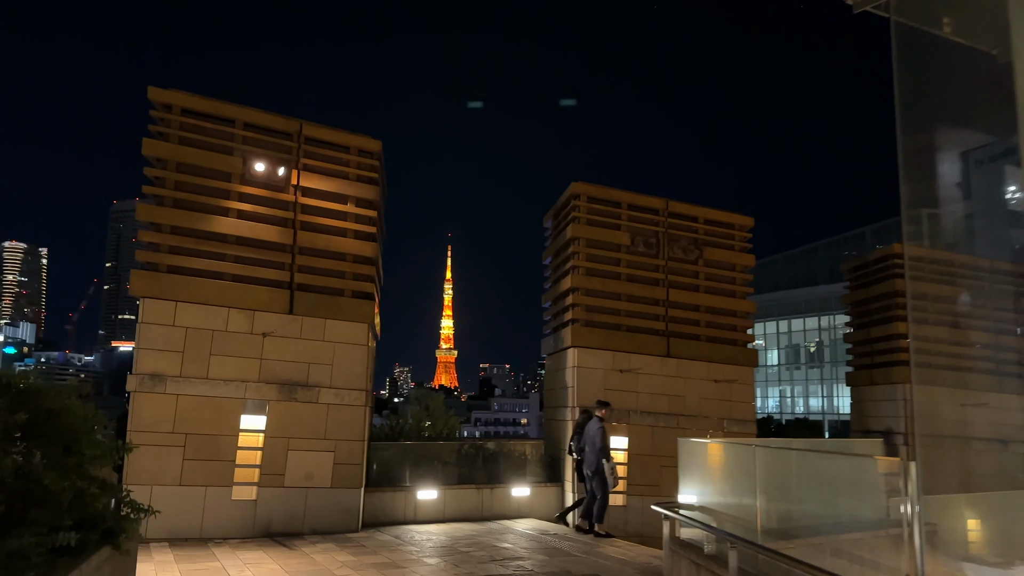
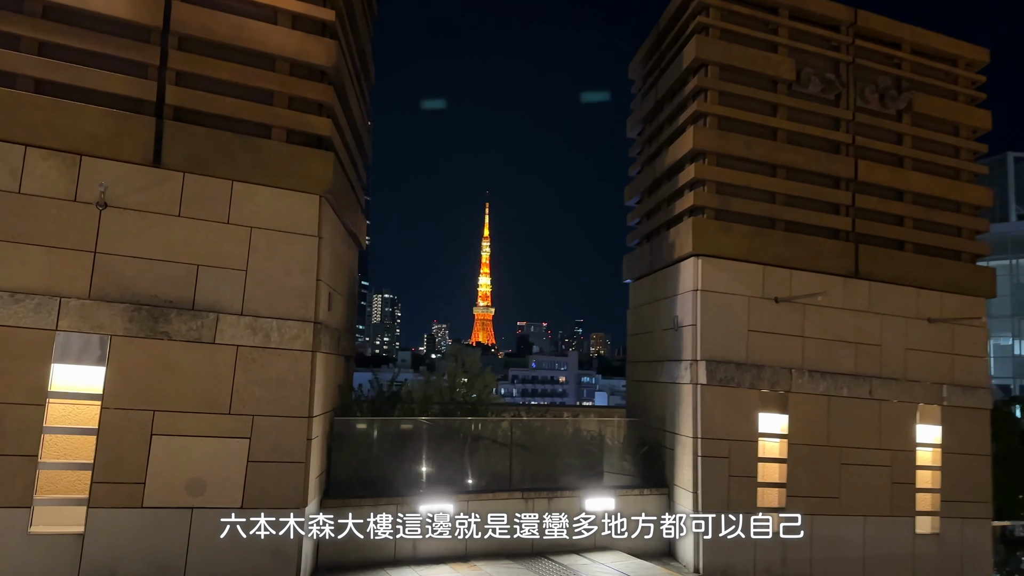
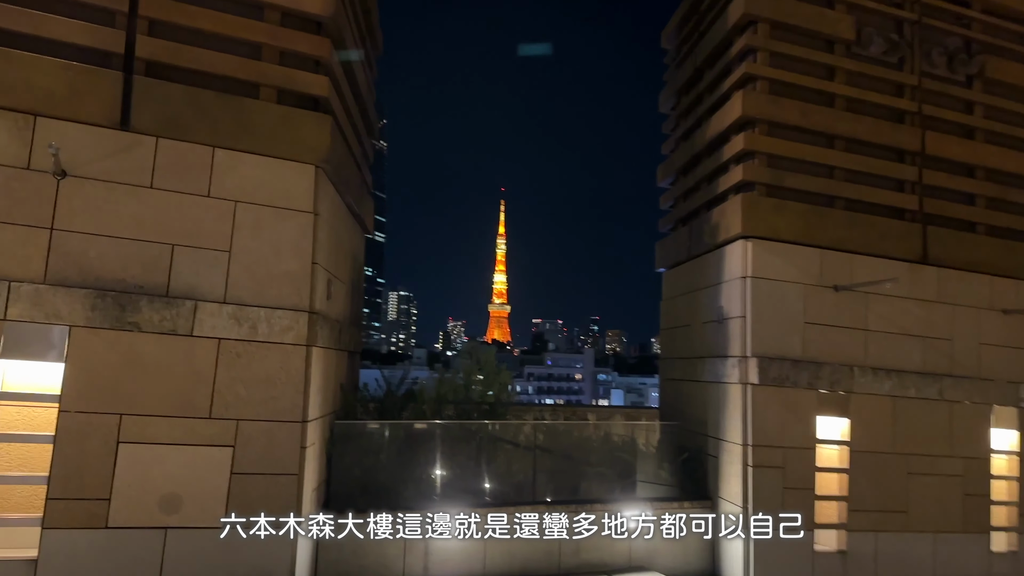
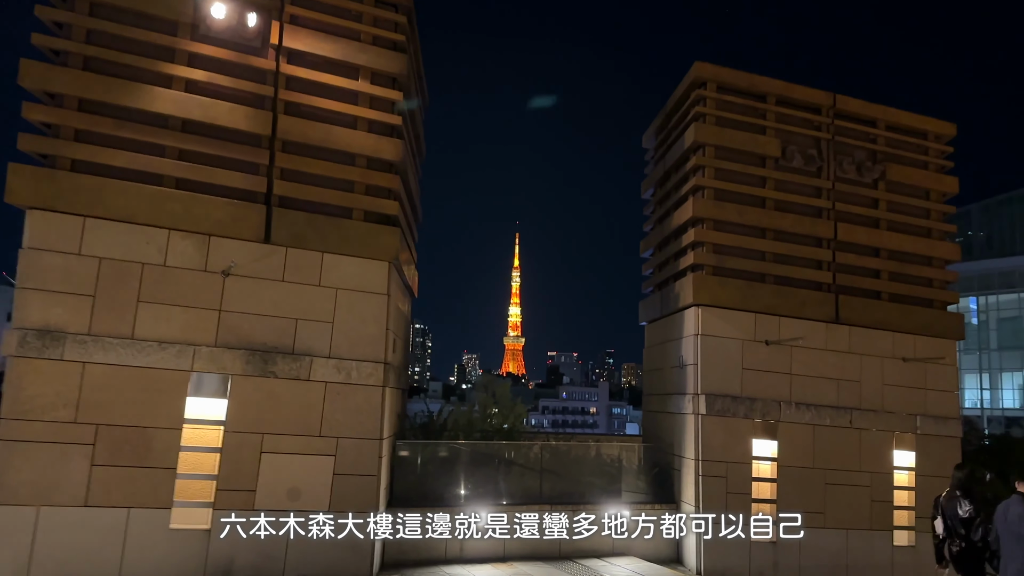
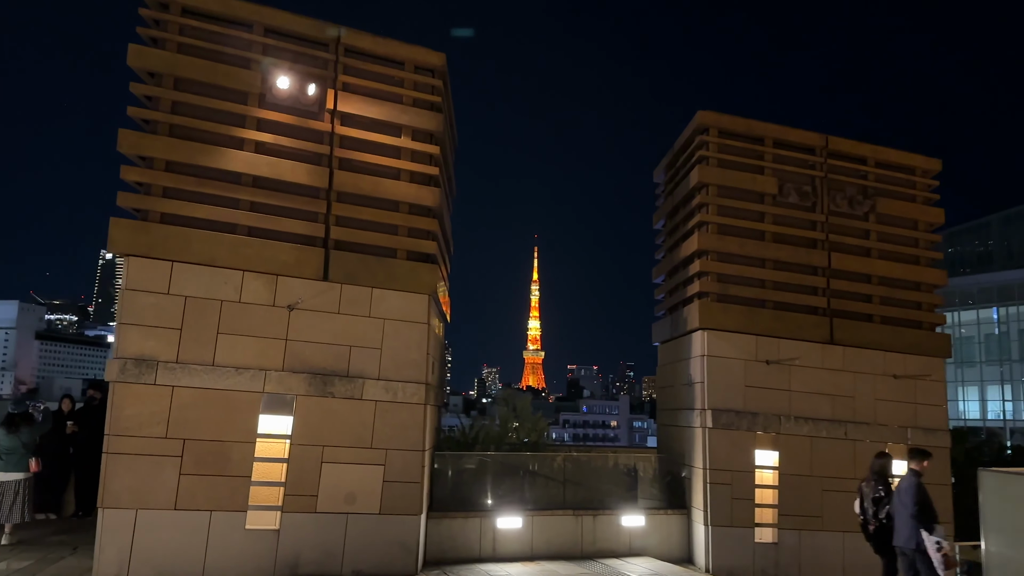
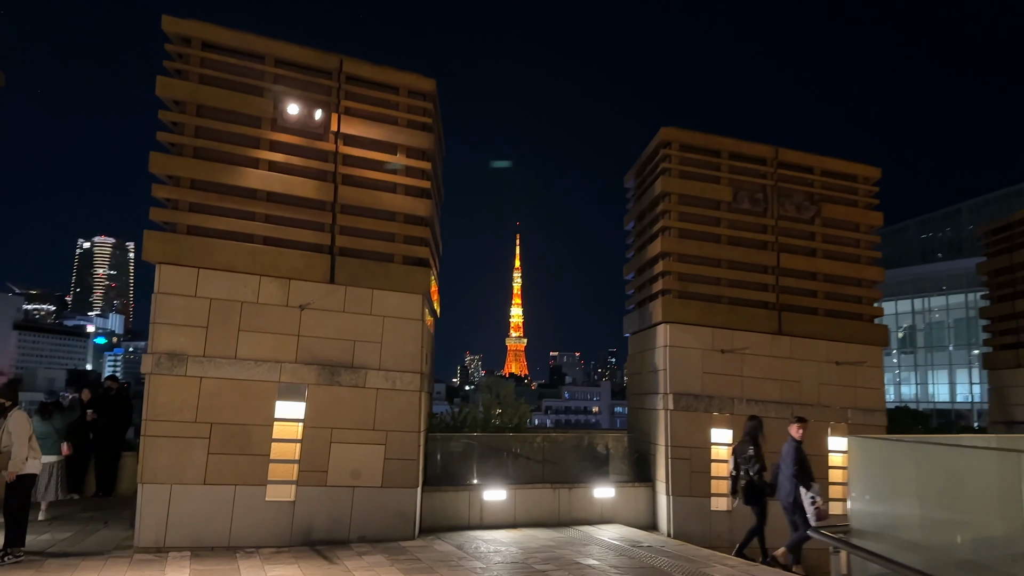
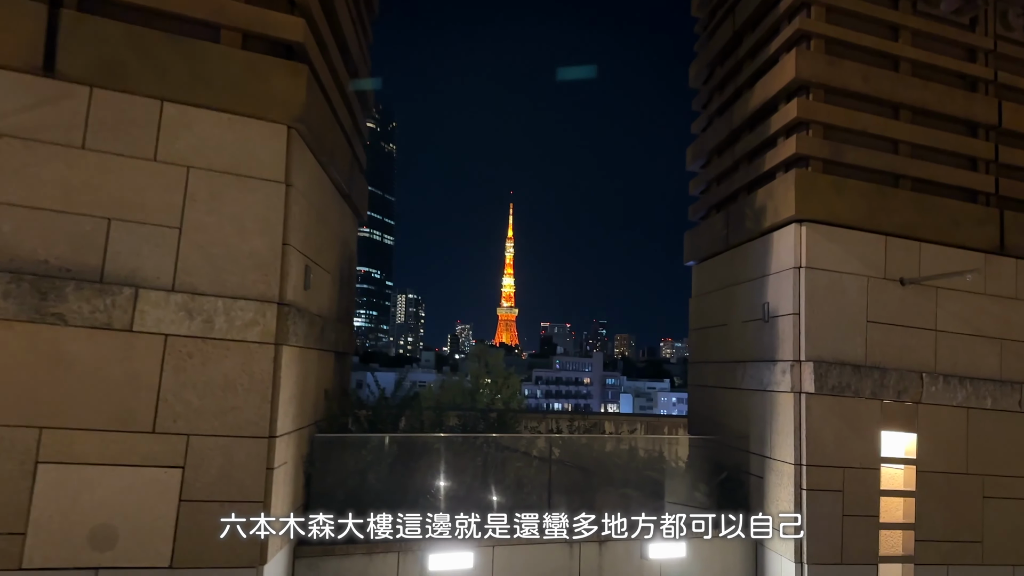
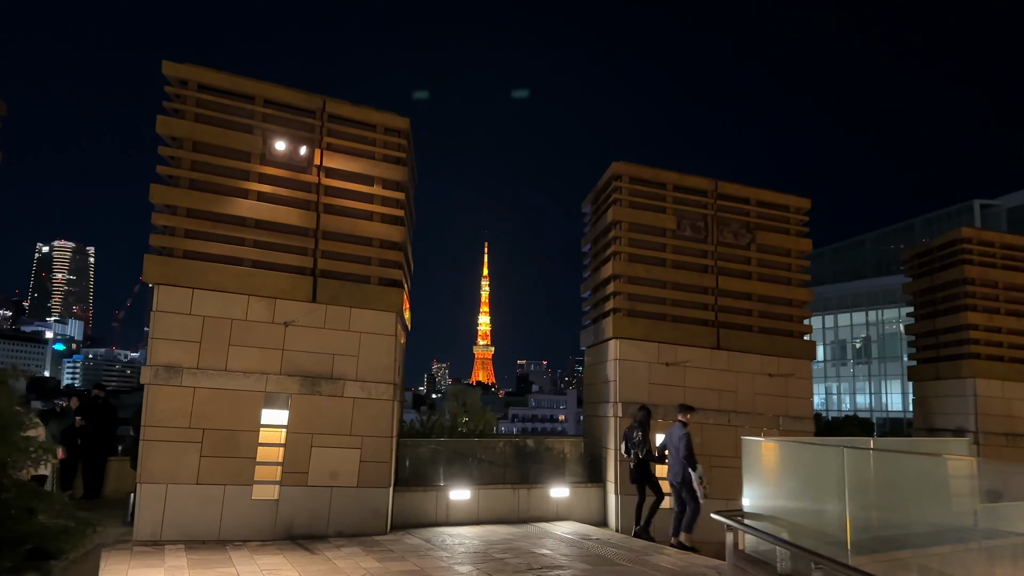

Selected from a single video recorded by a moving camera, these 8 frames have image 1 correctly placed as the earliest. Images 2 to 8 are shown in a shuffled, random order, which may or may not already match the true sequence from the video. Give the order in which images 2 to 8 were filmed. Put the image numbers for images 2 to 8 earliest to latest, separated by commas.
8, 6, 5, 4, 2, 3, 7
